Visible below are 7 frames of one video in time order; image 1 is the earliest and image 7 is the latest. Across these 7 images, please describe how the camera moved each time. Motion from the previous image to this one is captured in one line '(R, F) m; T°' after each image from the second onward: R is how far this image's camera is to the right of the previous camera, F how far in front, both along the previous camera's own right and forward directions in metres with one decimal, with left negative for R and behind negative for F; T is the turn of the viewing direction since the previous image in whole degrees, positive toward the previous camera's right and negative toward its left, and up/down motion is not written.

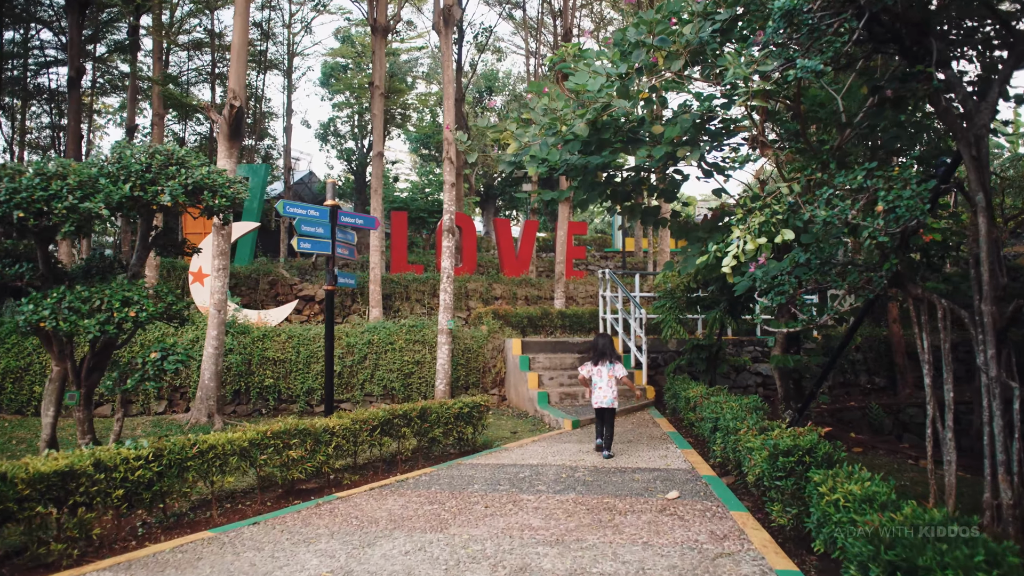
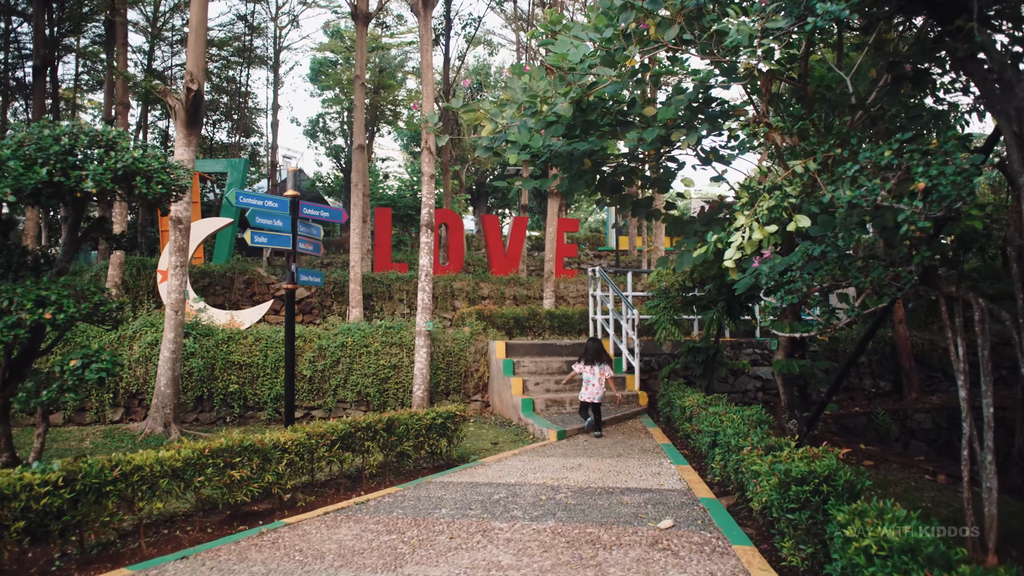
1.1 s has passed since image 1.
(+0.2, +0.7) m; 0°
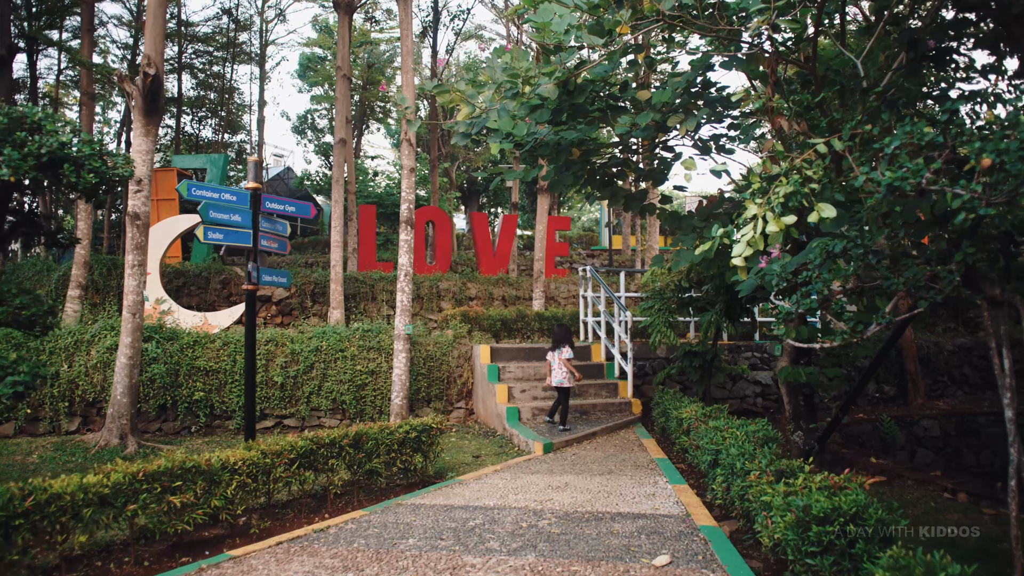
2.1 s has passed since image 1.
(+0.1, +0.6) m; +1°
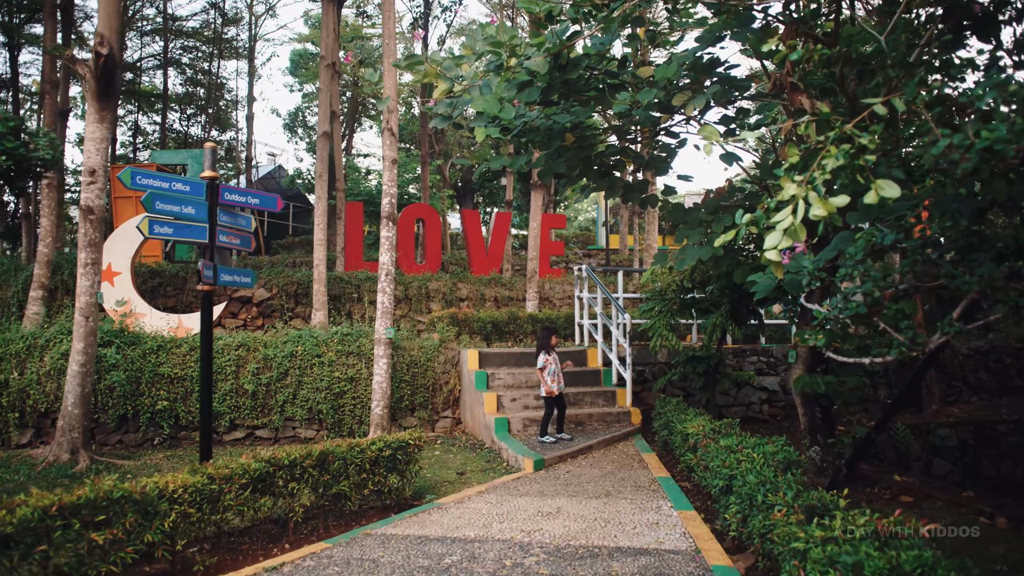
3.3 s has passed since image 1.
(+0.1, +0.7) m; 0°
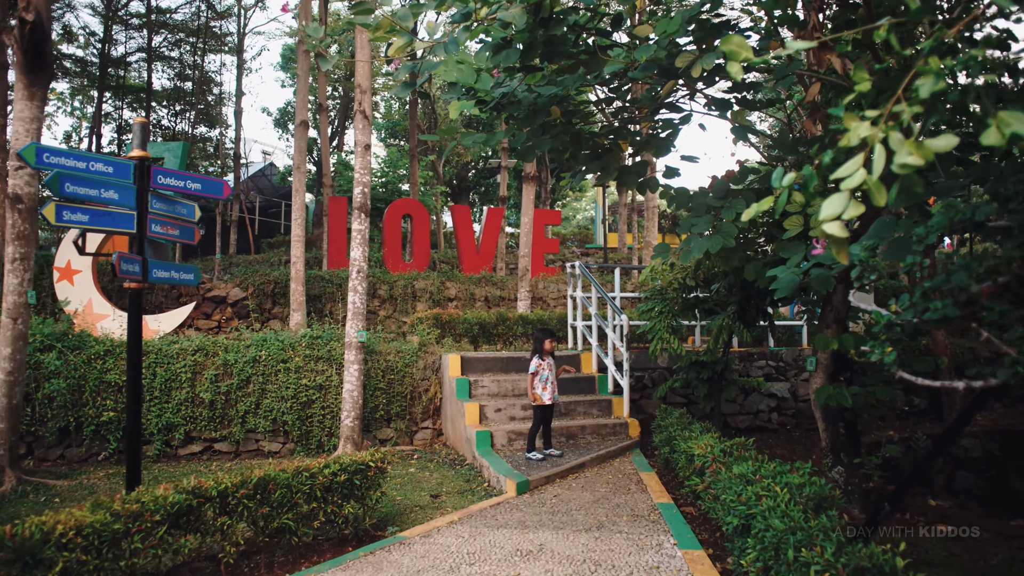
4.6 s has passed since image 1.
(+0.2, +0.8) m; 0°
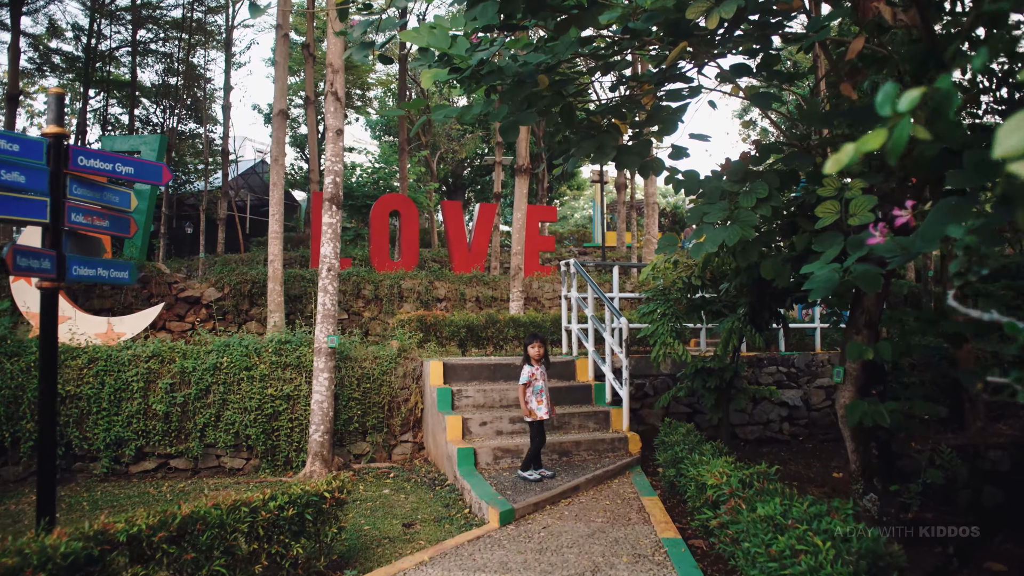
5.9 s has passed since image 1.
(+0.1, +0.7) m; 0°
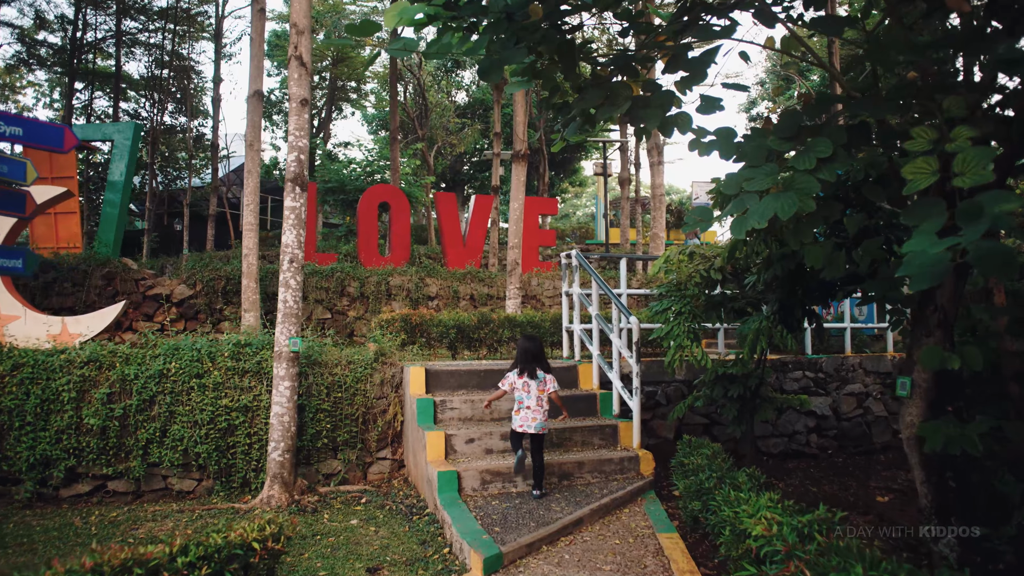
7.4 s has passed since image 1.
(+0.1, +1.0) m; 0°
